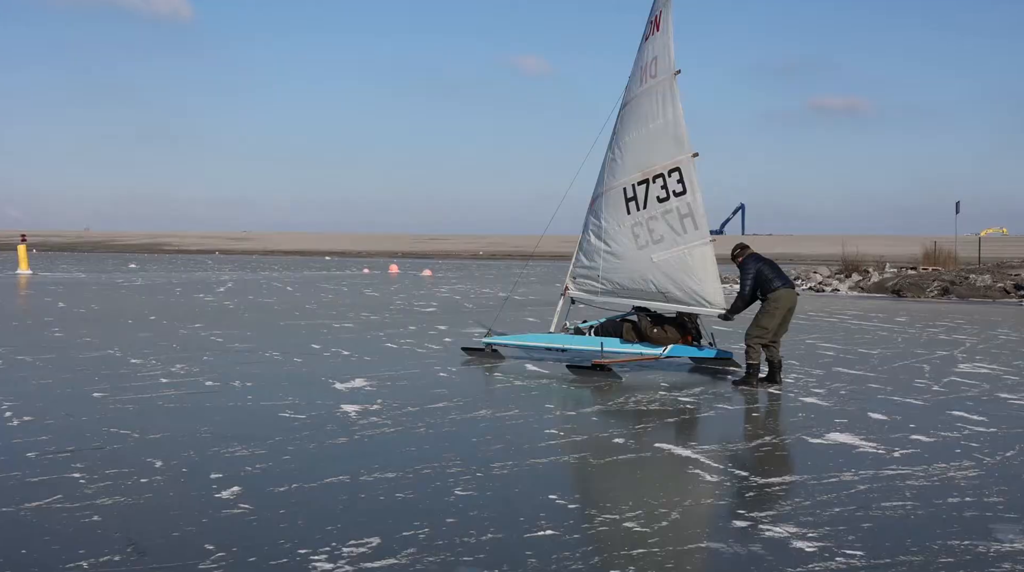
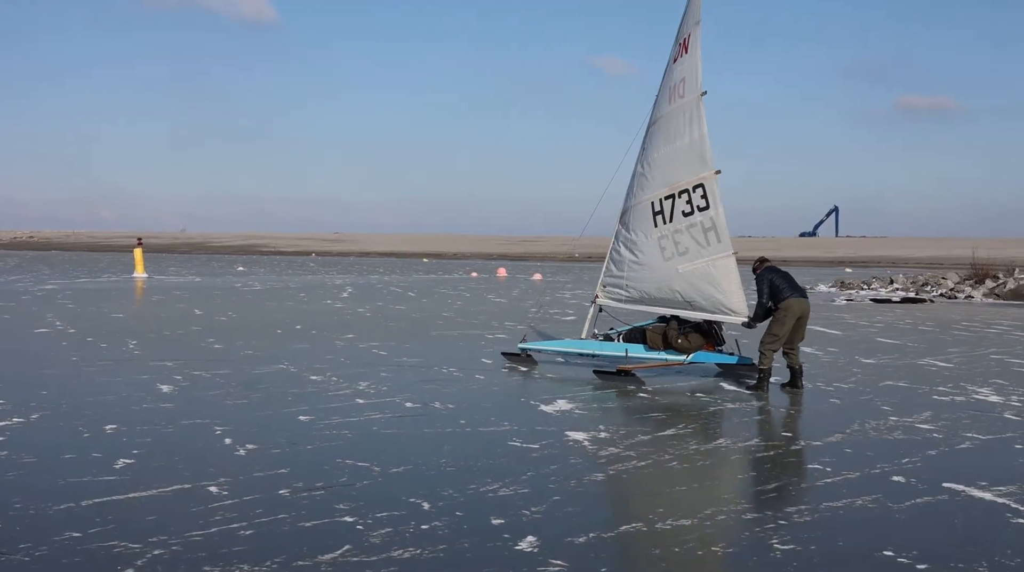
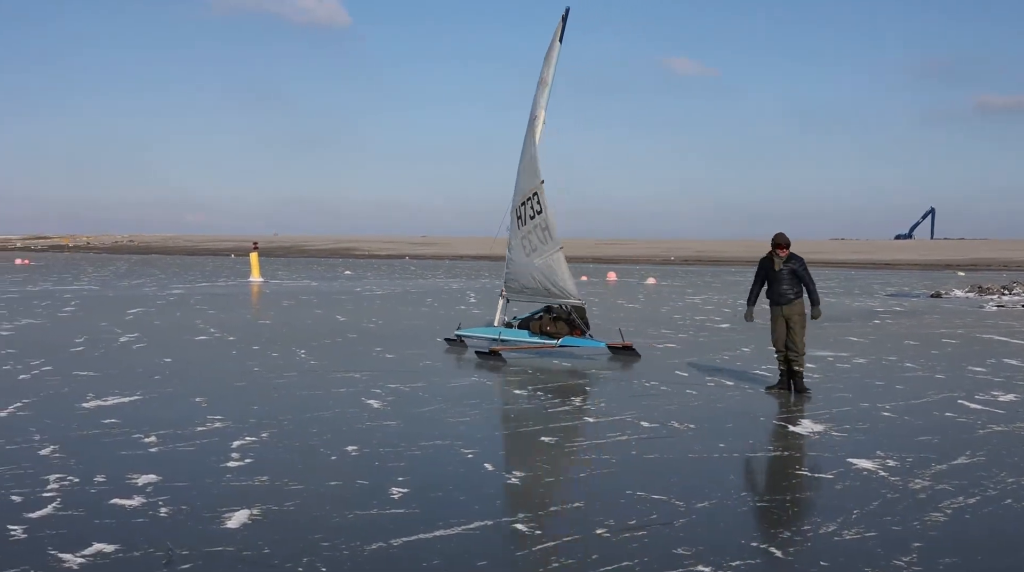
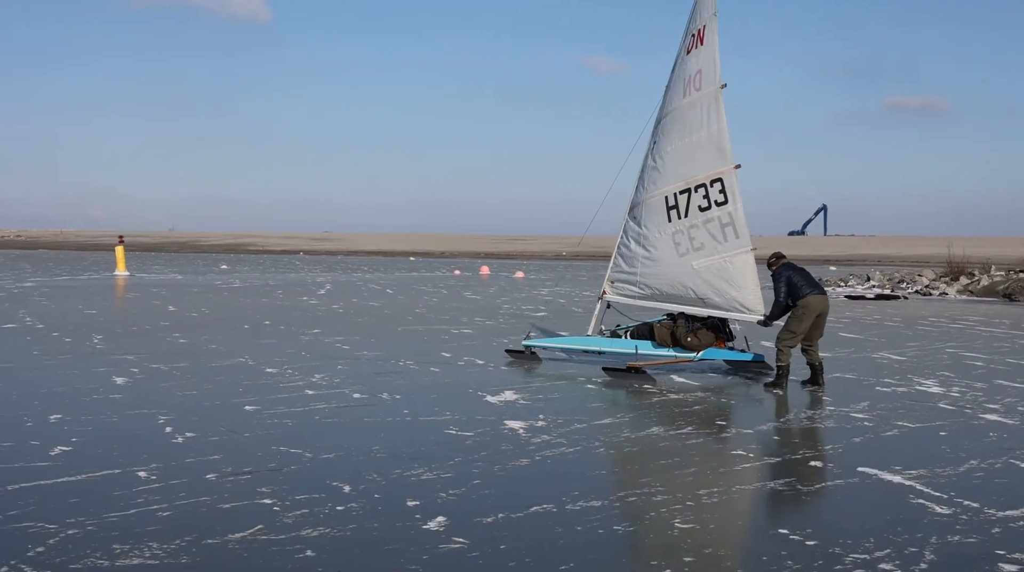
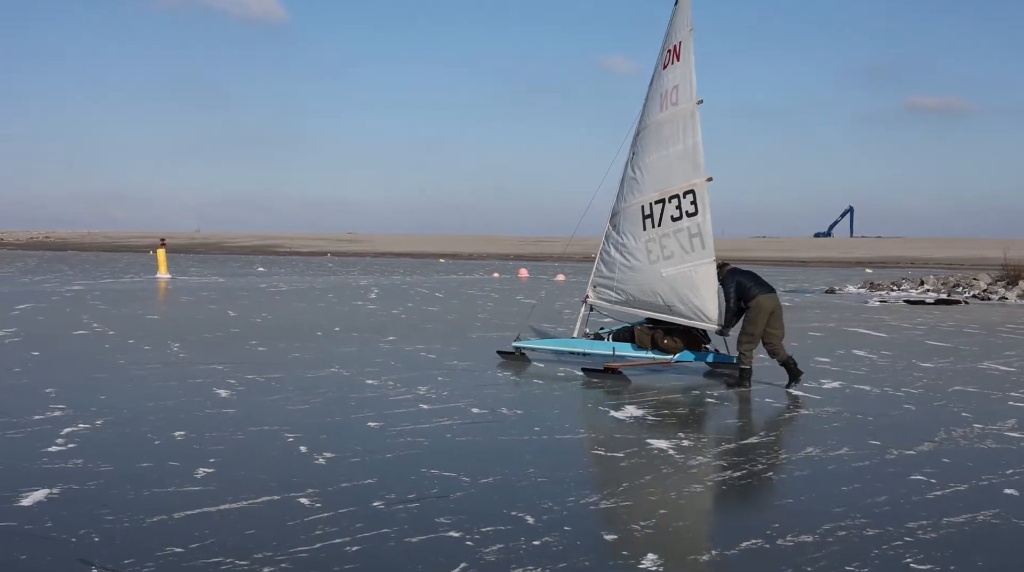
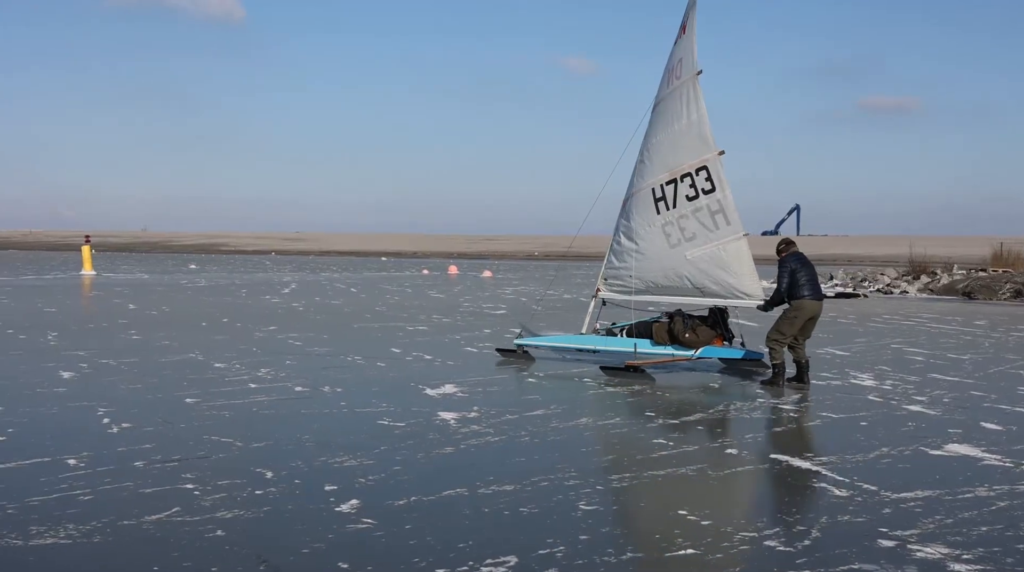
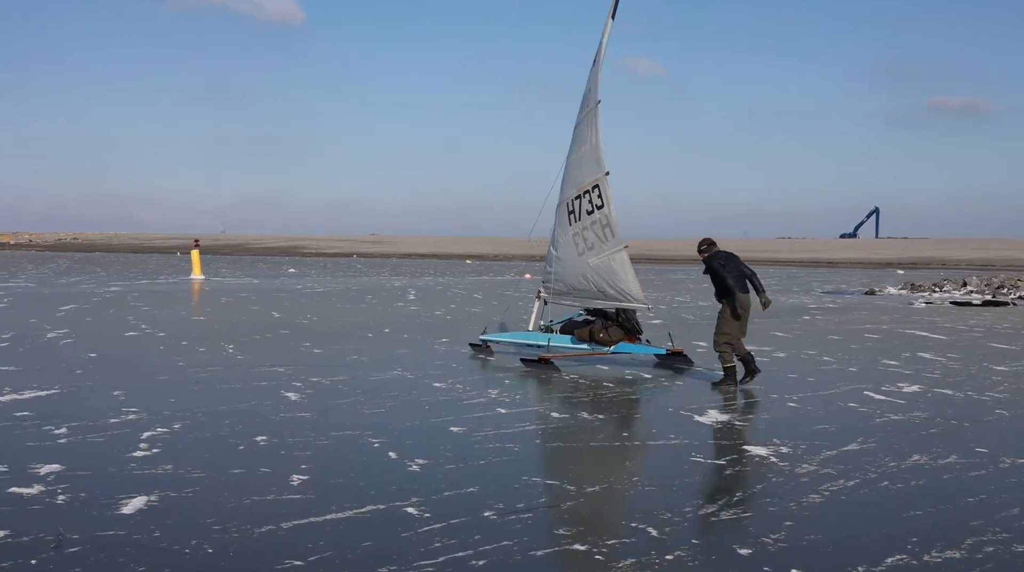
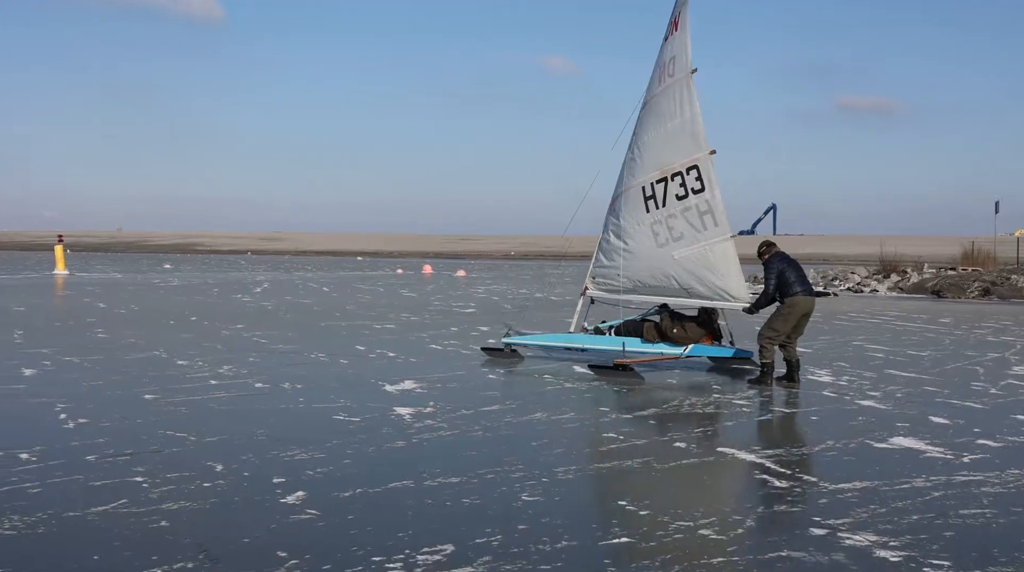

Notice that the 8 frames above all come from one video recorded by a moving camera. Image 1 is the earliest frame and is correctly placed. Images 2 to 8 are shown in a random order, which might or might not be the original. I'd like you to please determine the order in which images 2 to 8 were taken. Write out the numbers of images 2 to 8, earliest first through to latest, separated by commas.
8, 6, 4, 2, 5, 7, 3
